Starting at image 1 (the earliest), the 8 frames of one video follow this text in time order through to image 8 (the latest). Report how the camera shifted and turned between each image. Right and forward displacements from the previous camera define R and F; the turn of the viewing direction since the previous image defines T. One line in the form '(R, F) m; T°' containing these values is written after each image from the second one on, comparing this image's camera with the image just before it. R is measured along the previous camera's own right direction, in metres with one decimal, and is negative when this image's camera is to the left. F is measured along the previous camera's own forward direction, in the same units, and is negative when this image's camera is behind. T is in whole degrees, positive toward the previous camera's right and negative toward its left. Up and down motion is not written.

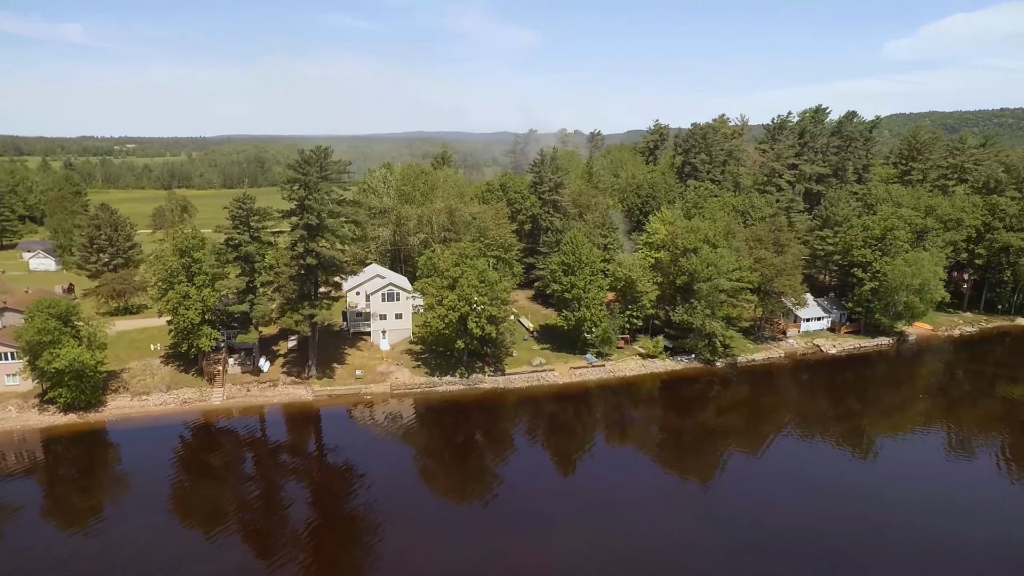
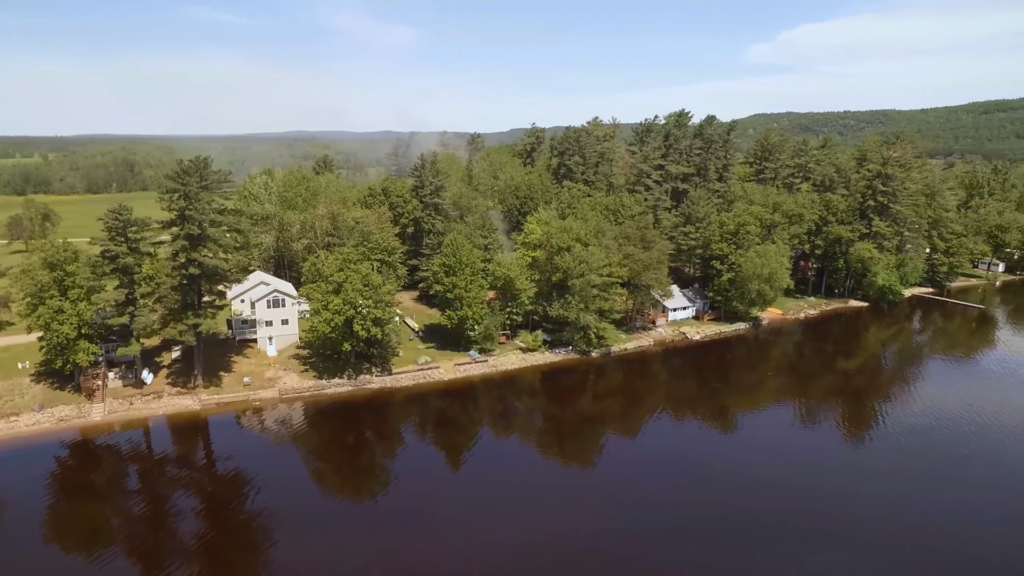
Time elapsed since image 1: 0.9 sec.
(+0.2, -1.5) m; +8°
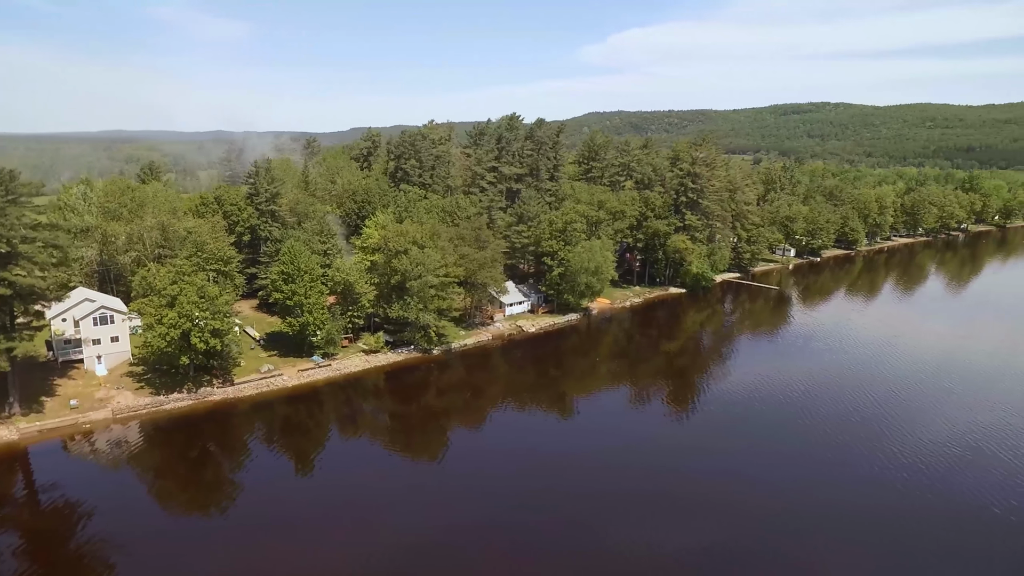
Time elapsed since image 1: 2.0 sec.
(+0.3, -1.4) m; +11°
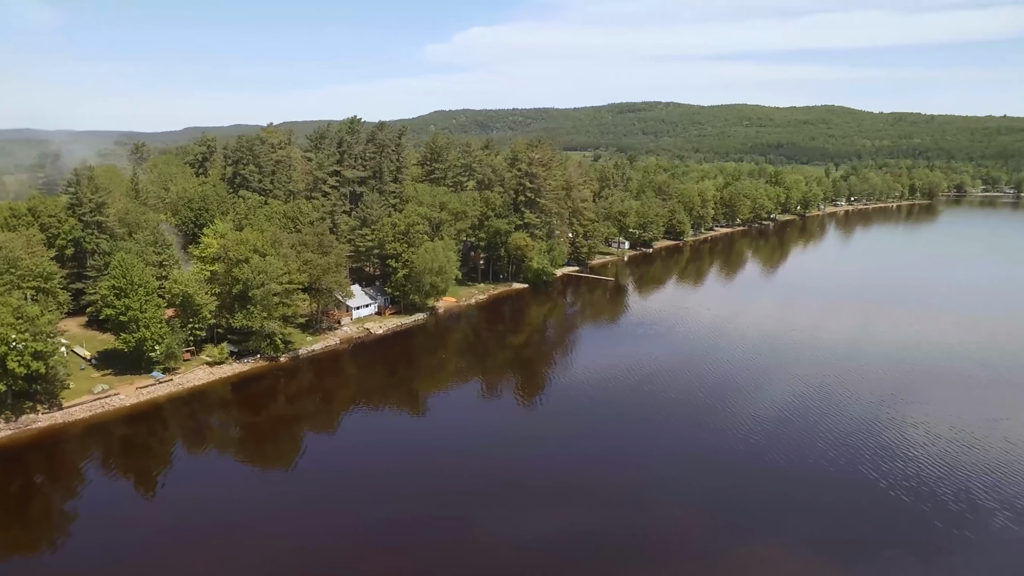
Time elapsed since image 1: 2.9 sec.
(+0.3, -1.2) m; +11°
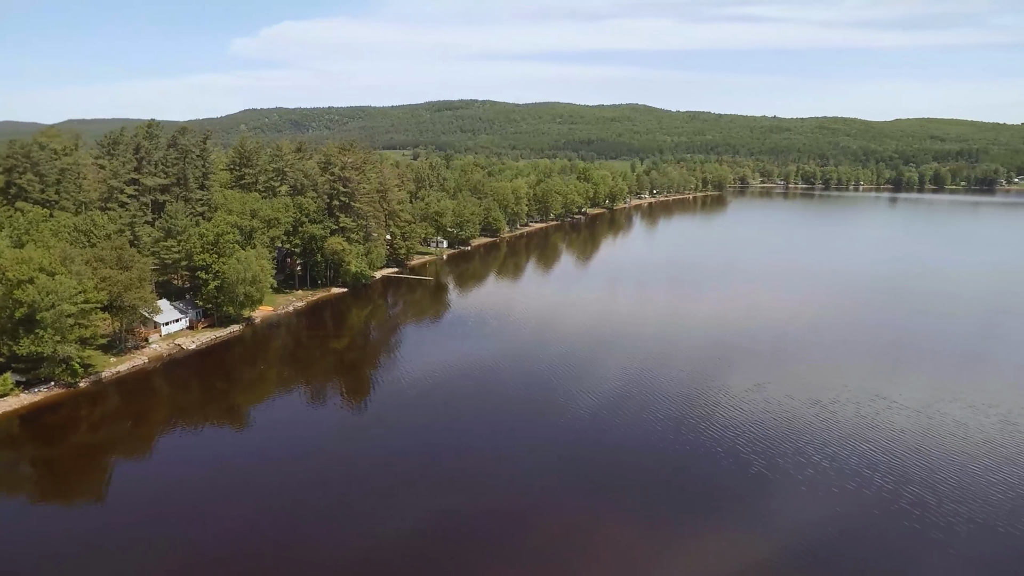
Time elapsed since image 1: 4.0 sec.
(+0.4, -0.9) m; +13°
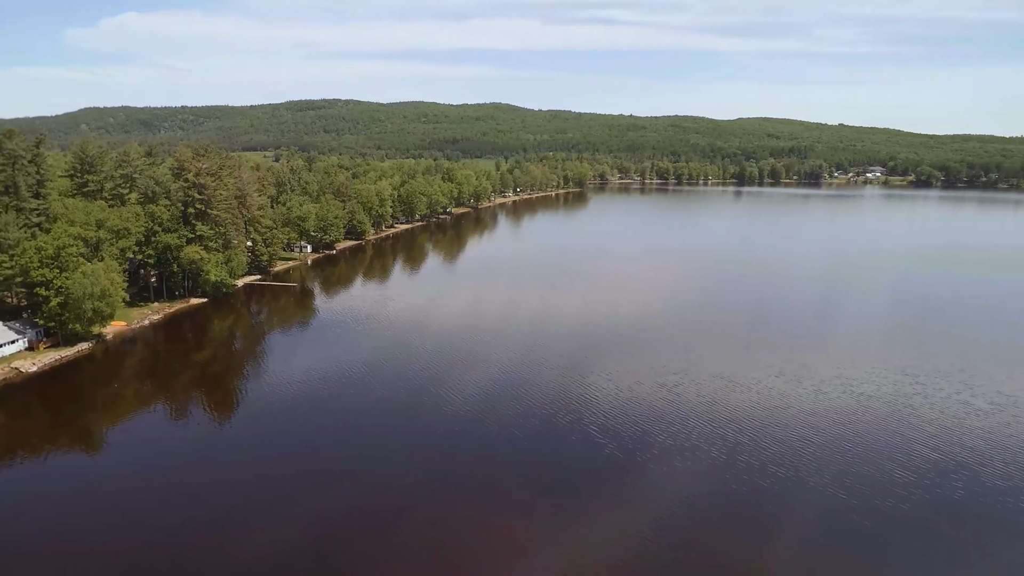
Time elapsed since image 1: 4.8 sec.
(+0.3, -0.9) m; +9°
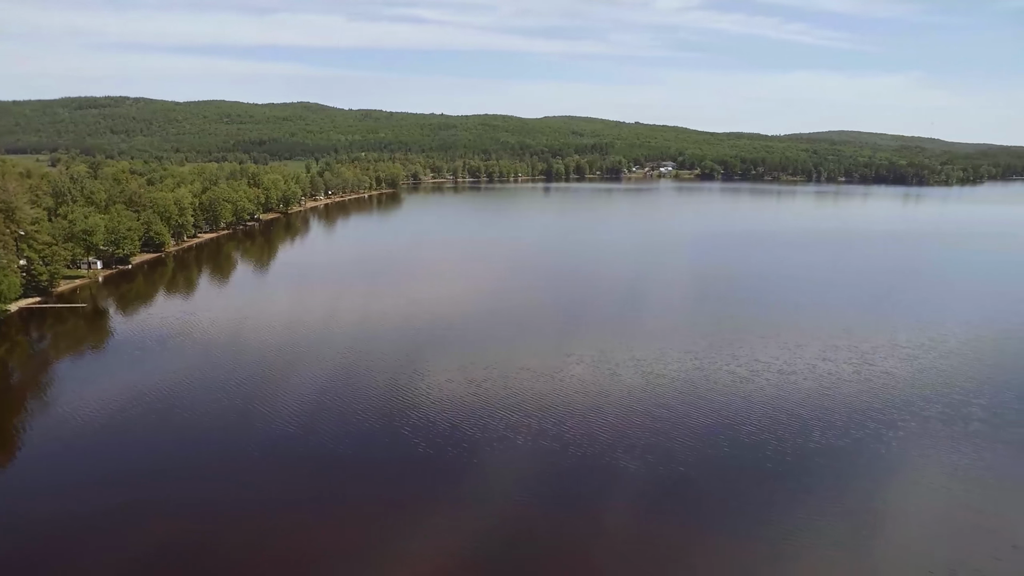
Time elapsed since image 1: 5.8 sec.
(+0.3, -0.3) m; +13°
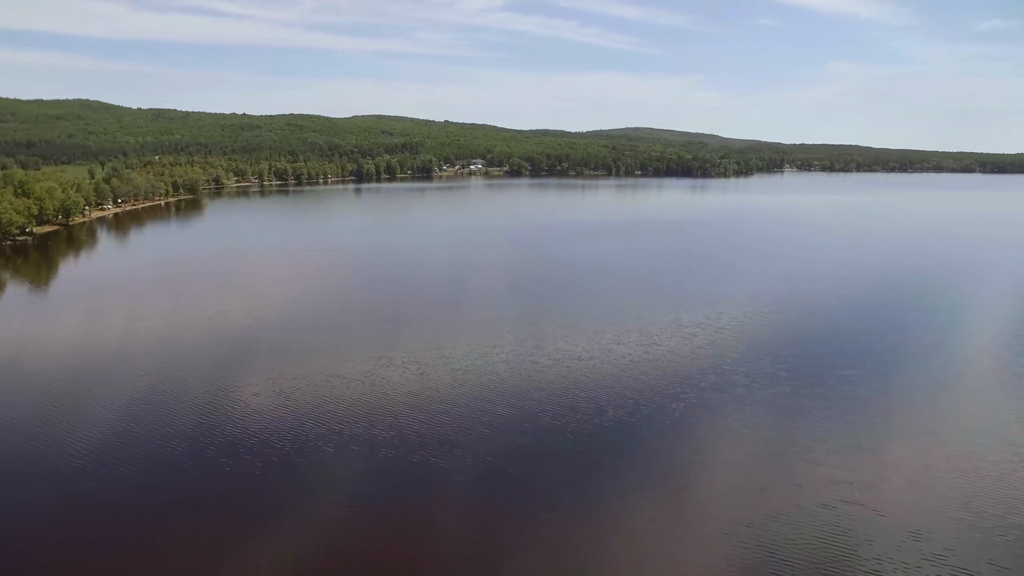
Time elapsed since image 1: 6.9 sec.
(+0.3, -0.2) m; +13°
